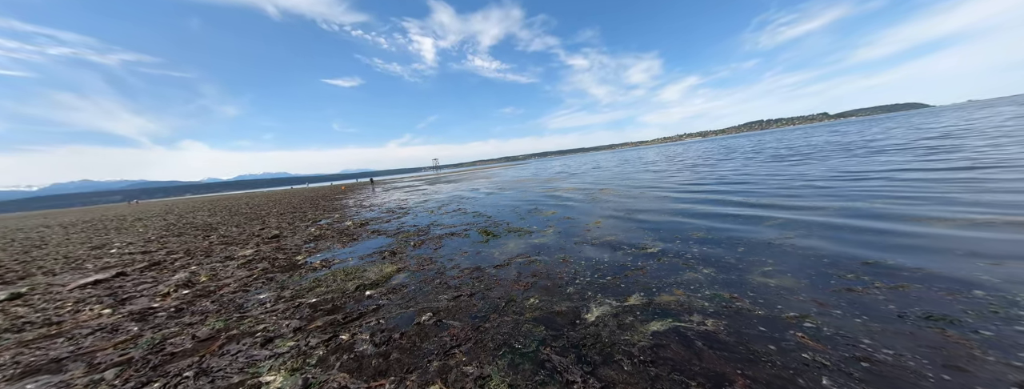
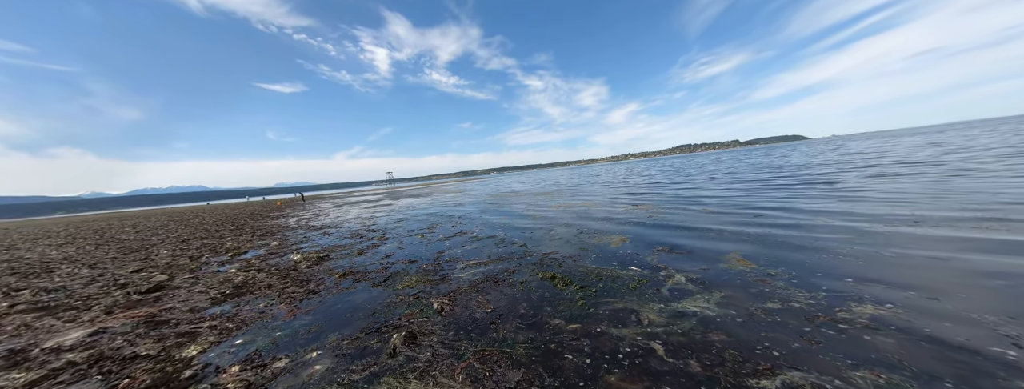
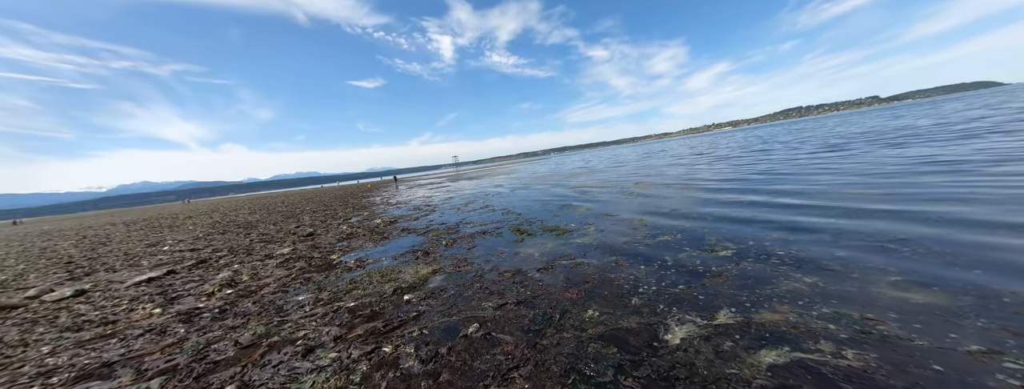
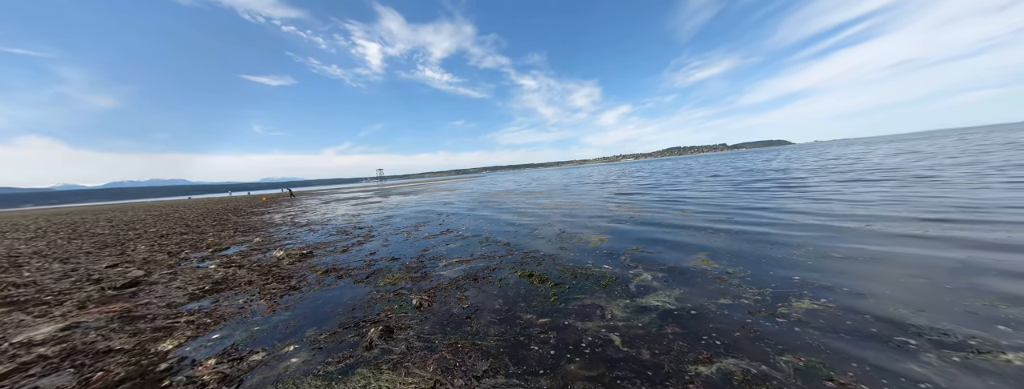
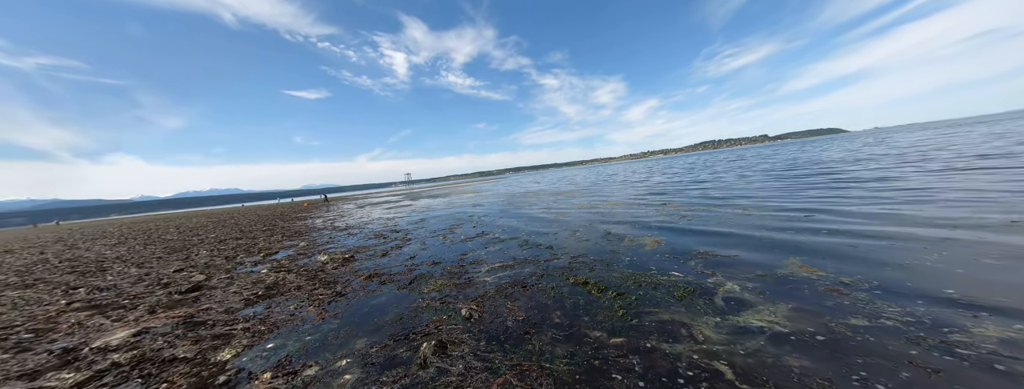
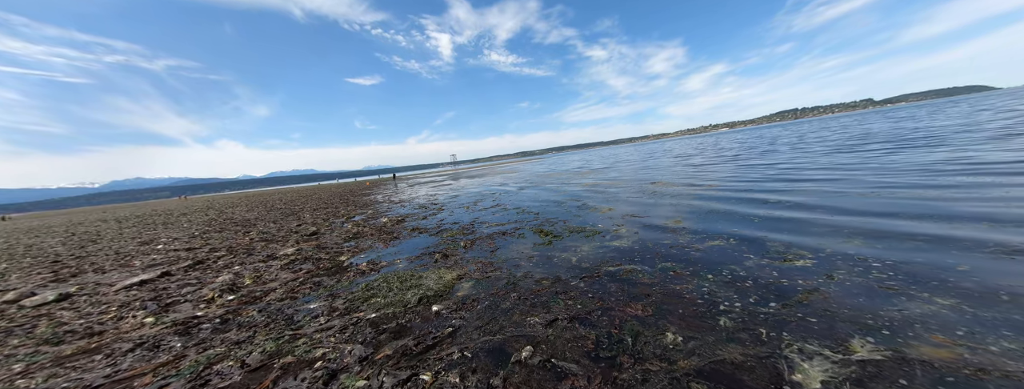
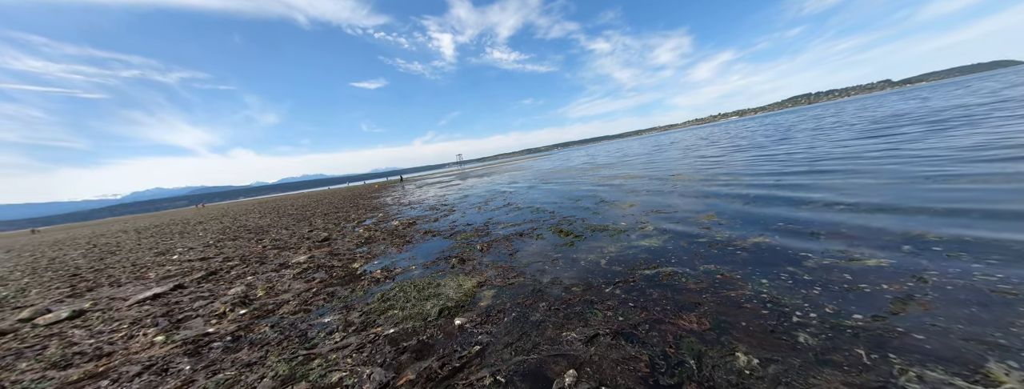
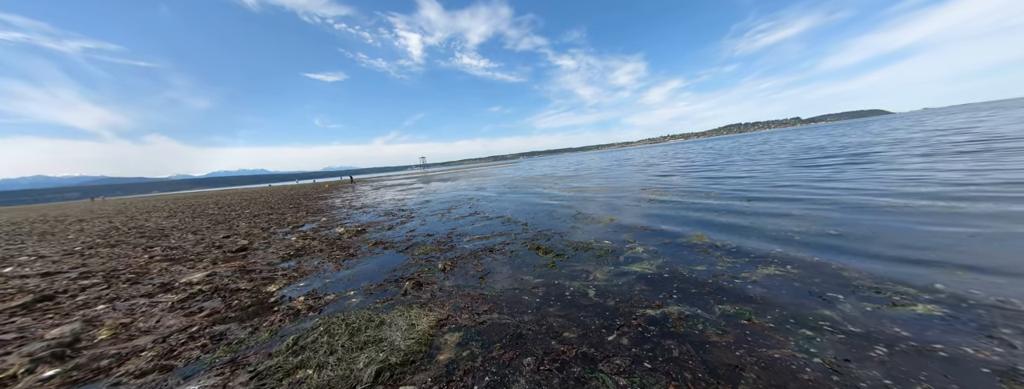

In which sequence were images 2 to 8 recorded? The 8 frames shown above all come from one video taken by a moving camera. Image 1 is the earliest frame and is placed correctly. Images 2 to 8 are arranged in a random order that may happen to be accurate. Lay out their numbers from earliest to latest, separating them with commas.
3, 6, 7, 8, 4, 2, 5
